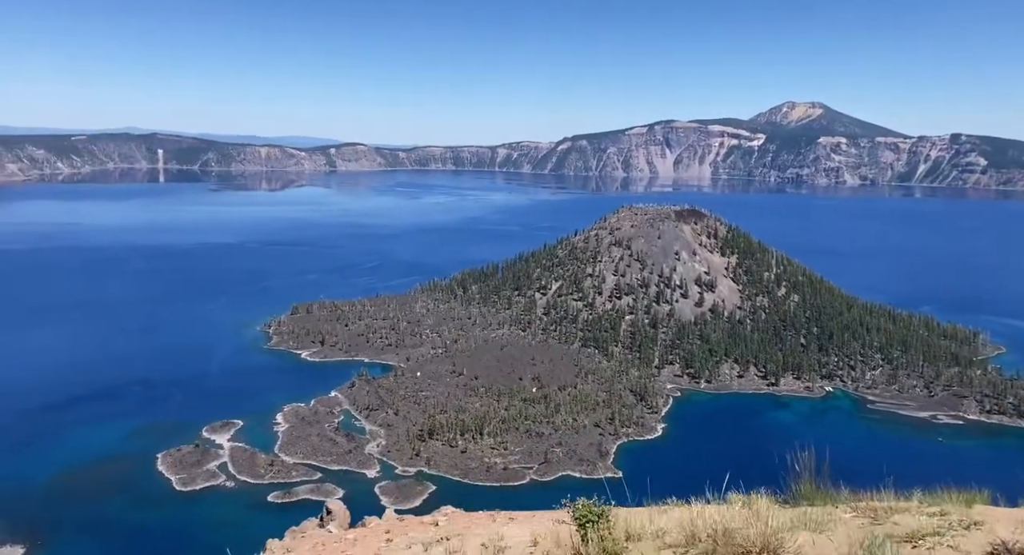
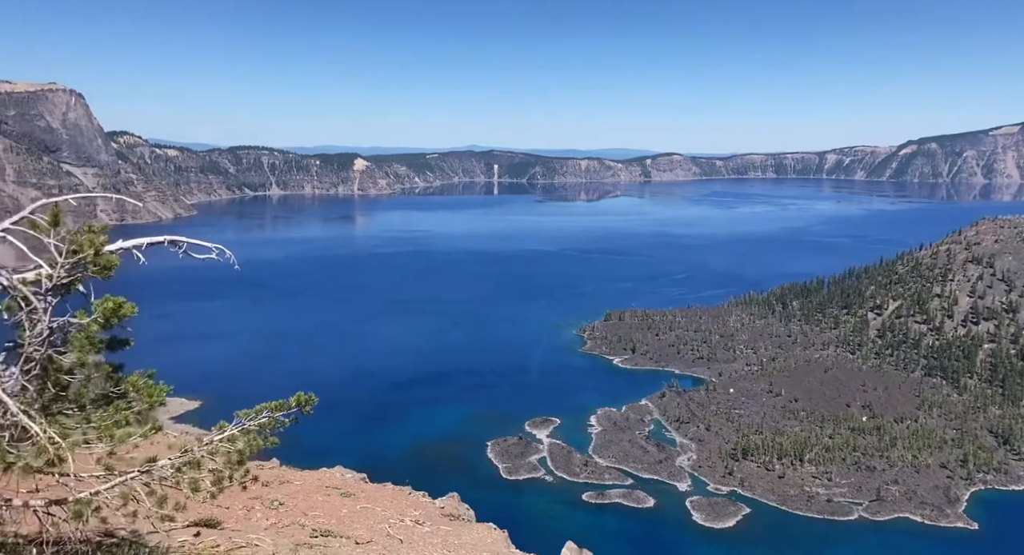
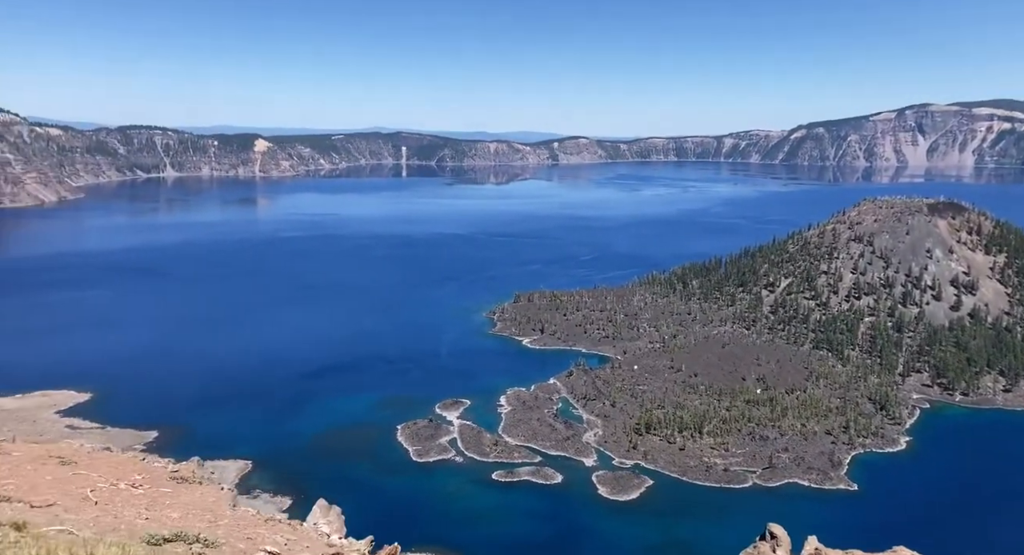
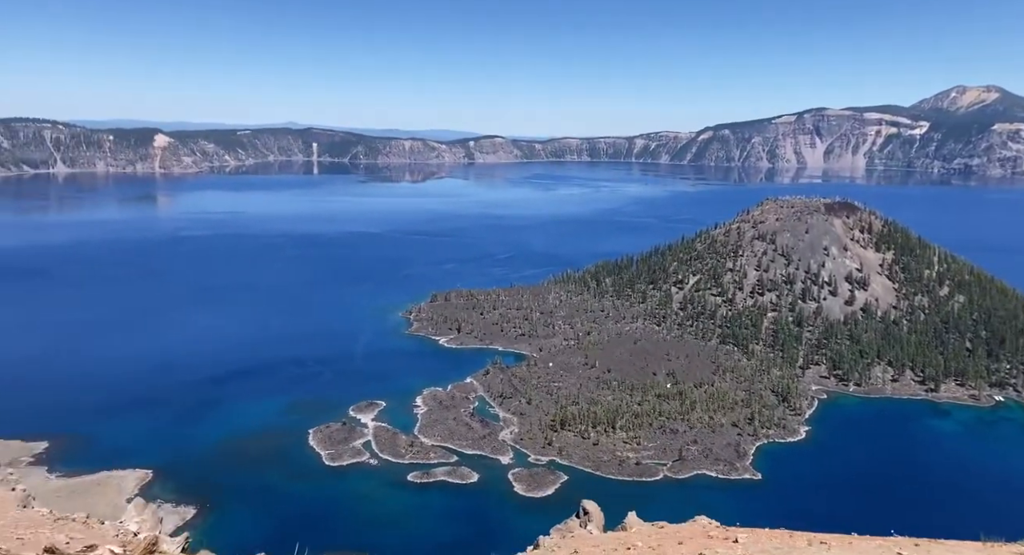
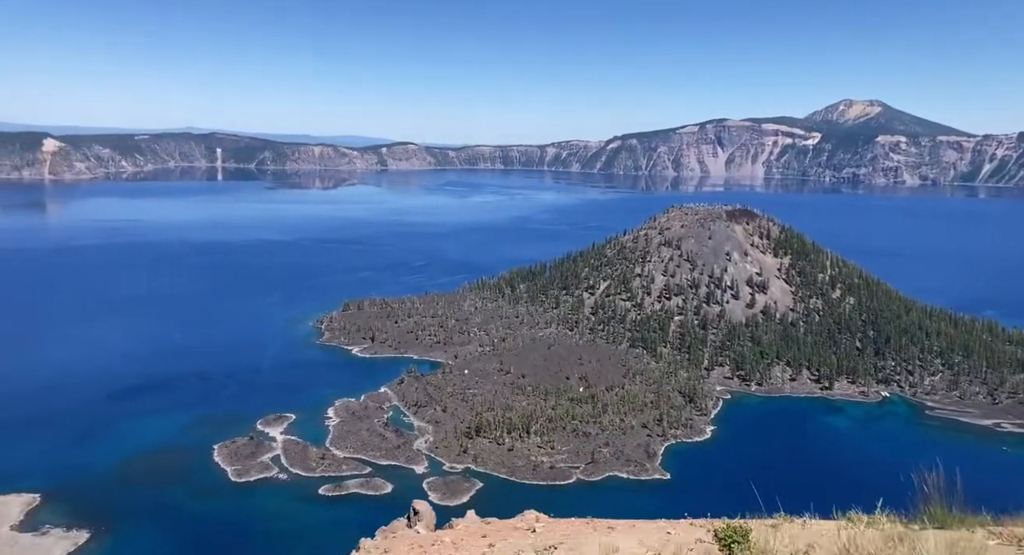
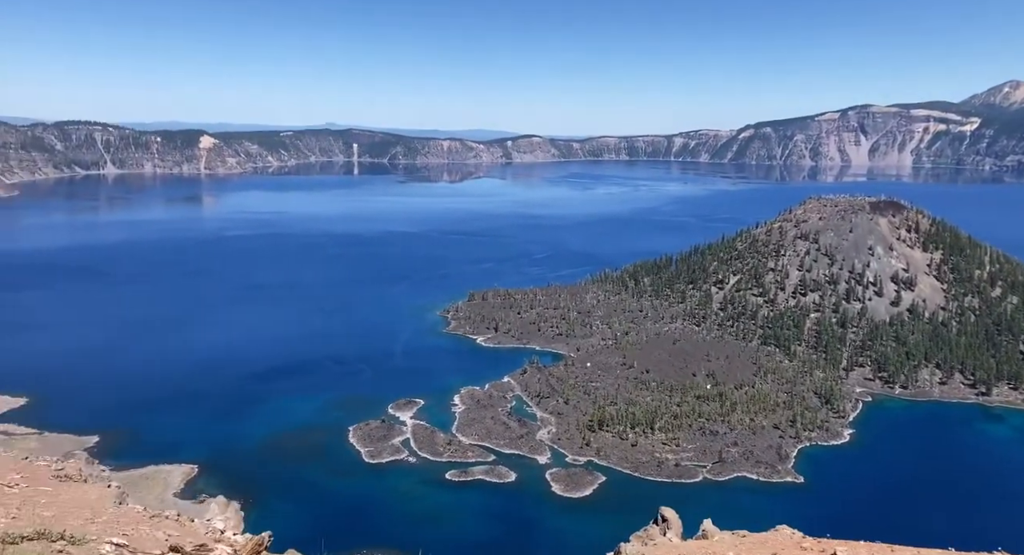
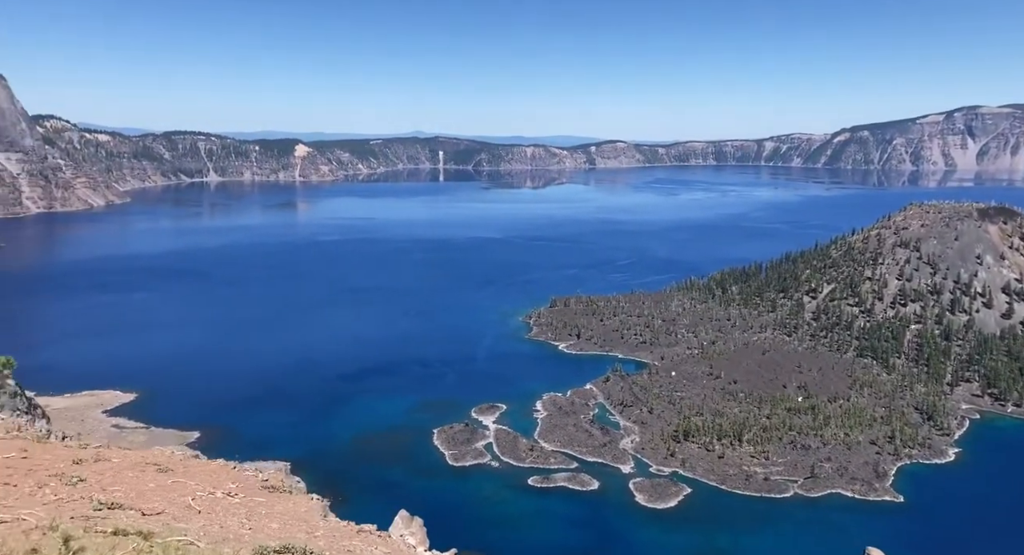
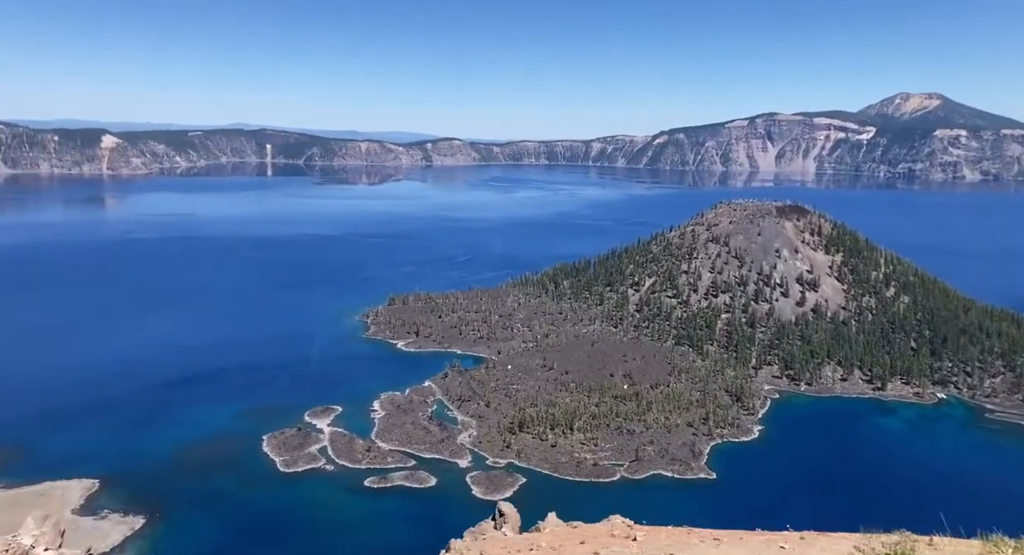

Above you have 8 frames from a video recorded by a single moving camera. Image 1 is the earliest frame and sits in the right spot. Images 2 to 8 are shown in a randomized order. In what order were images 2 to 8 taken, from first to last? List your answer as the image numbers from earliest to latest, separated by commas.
5, 8, 4, 6, 3, 7, 2
